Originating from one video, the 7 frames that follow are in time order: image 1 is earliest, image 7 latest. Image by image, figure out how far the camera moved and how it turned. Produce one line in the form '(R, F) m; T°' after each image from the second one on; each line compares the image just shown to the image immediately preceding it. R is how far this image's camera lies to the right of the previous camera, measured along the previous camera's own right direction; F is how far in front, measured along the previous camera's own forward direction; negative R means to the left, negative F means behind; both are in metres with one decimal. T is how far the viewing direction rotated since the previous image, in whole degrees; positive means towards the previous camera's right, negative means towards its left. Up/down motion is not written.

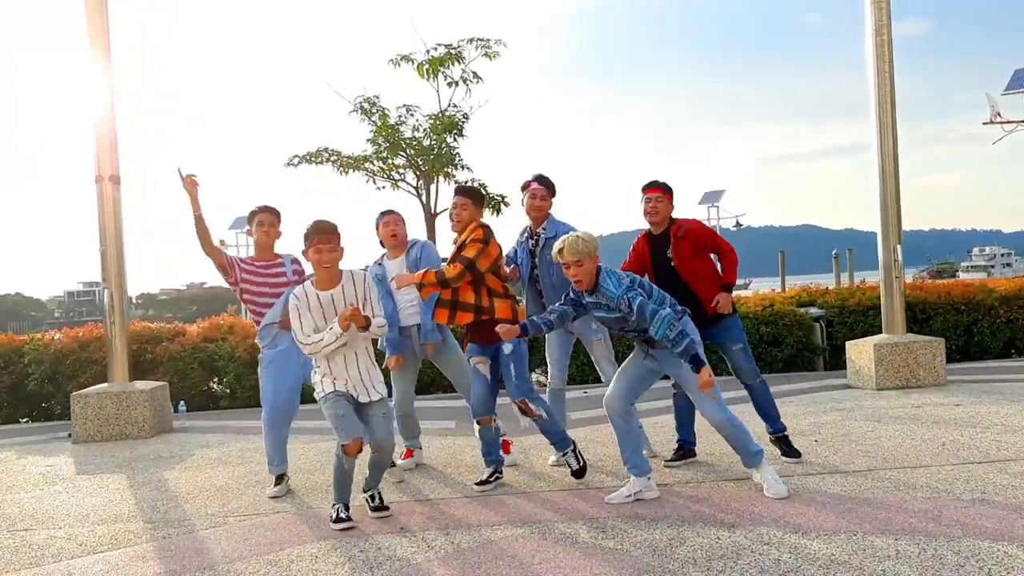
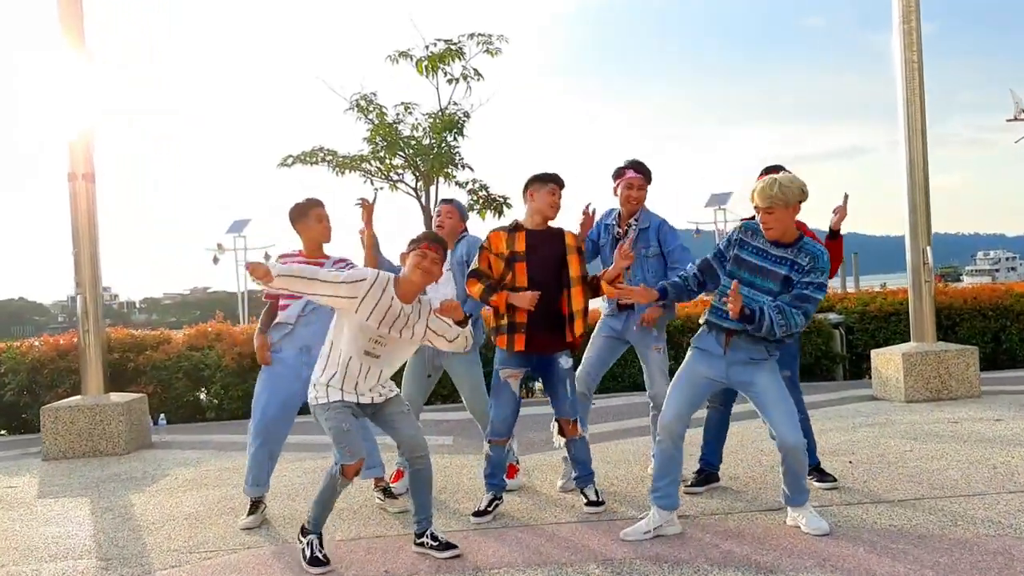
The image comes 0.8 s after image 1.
(0.0, +0.5) m; 0°
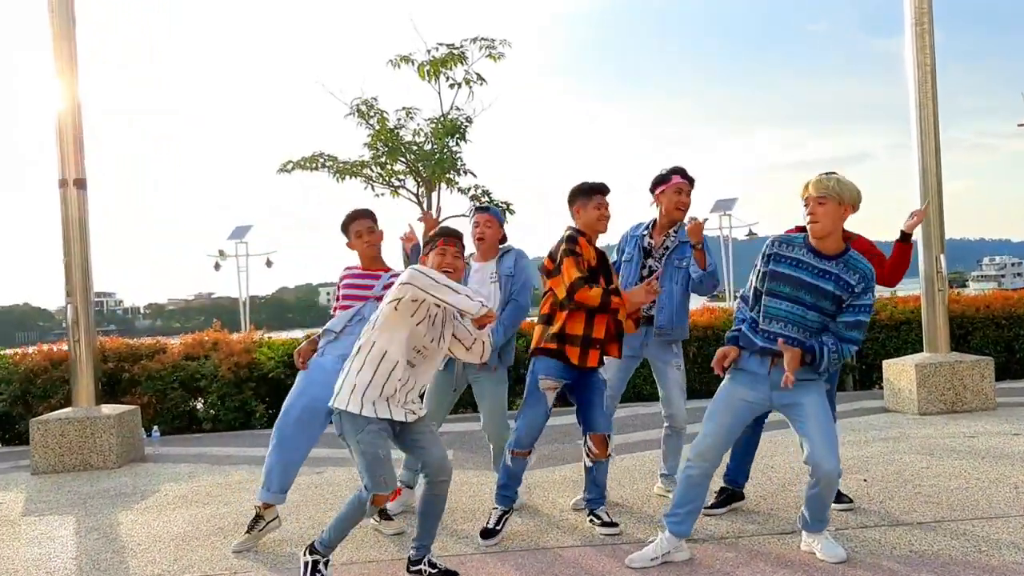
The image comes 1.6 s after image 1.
(0.0, +0.2) m; 0°
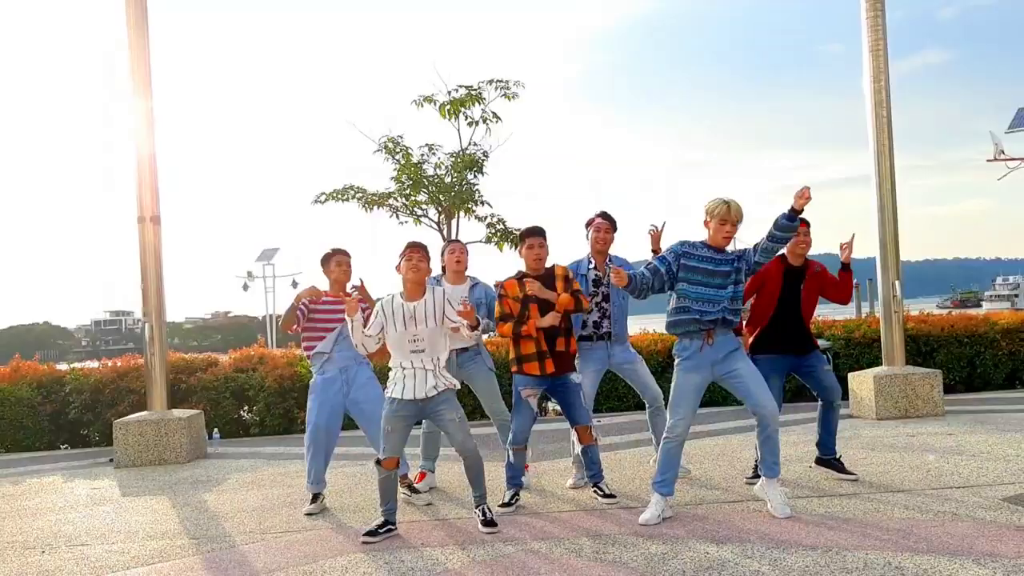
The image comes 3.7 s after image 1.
(0.0, -1.2) m; -1°
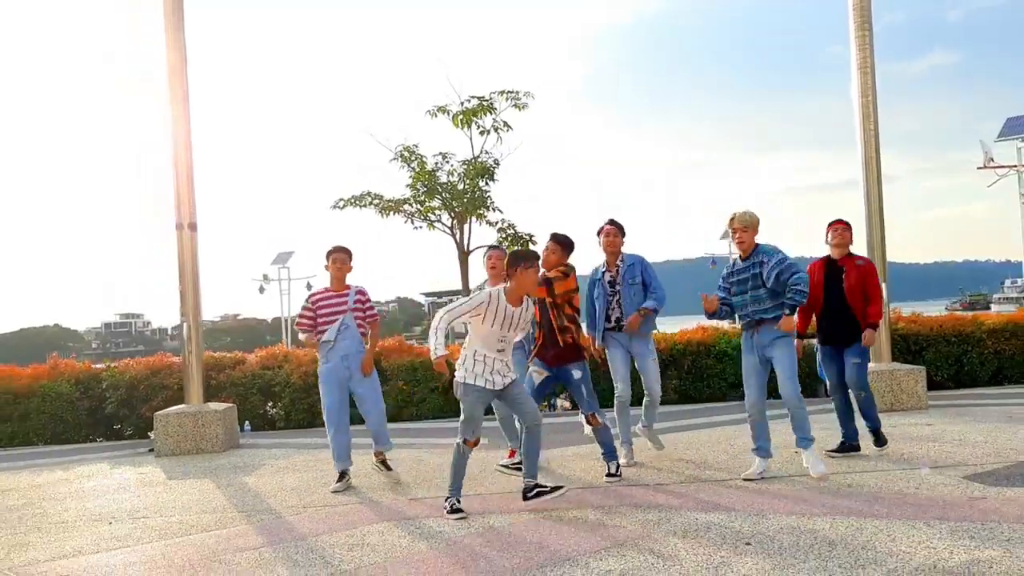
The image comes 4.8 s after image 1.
(0.0, -0.6) m; -1°
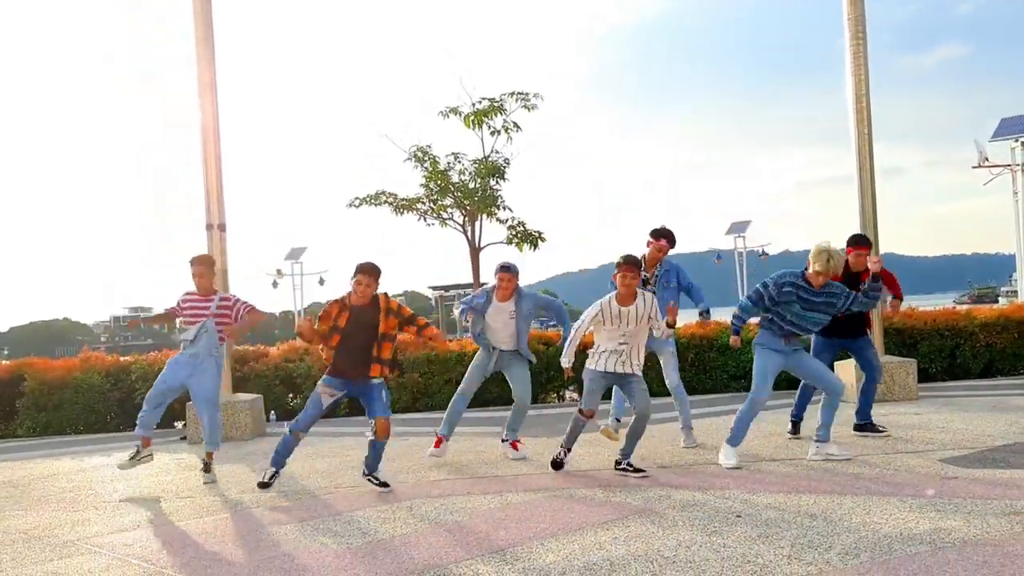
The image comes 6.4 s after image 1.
(-0.1, -0.5) m; 0°
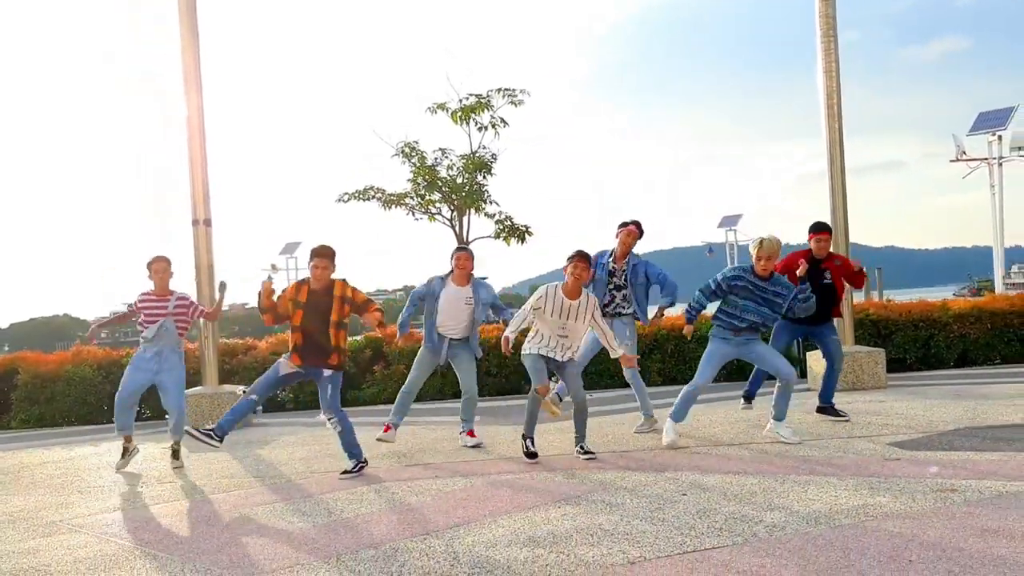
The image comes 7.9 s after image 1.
(+0.2, -0.2) m; 0°
